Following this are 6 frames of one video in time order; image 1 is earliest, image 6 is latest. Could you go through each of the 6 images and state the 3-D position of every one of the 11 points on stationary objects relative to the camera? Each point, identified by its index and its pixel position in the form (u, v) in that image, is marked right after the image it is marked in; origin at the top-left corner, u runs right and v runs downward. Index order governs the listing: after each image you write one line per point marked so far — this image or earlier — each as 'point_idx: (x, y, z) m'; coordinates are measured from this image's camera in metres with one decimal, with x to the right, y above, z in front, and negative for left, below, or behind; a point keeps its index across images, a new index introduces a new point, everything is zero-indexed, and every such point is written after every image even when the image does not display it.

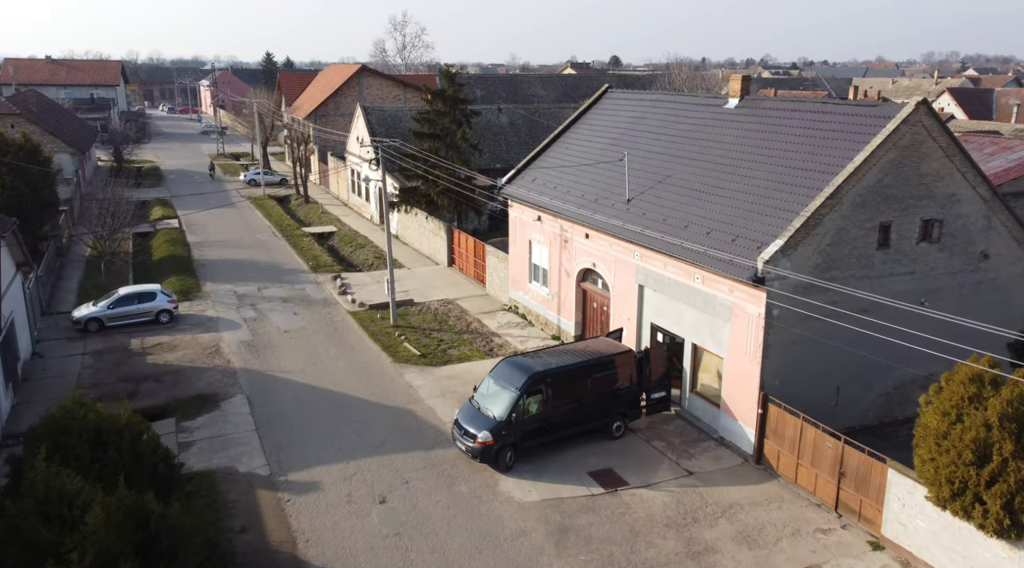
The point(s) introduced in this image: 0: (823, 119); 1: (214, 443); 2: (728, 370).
0: (+6.4, +3.4, +16.5) m
1: (-5.9, -3.1, +15.9) m
2: (+4.1, -1.7, +15.5) m
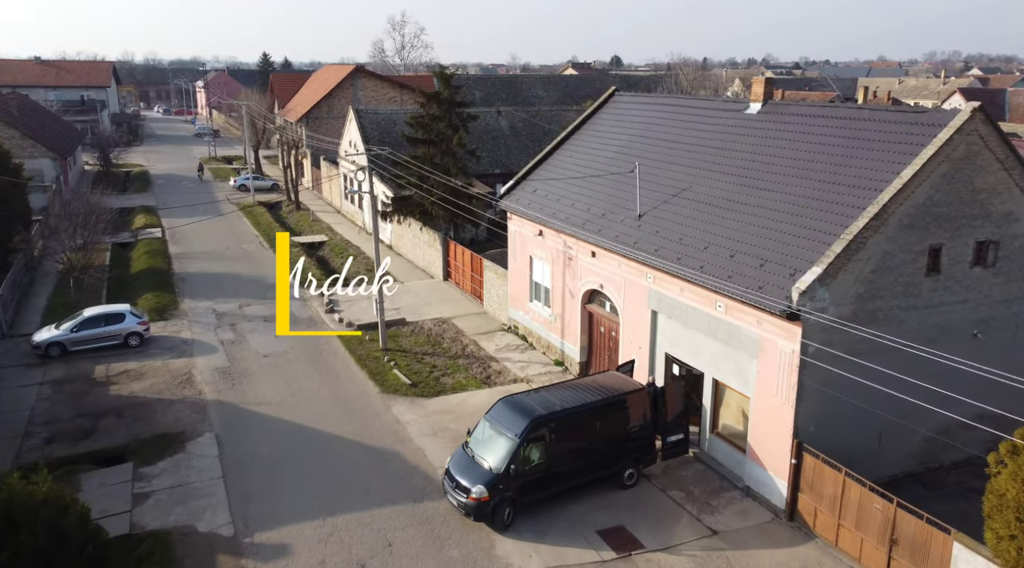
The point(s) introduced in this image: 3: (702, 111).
0: (+6.3, +2.8, +14.6) m
1: (-5.9, -3.7, +14.1) m
2: (+4.1, -2.2, +13.6) m
3: (+4.4, +4.0, +18.7) m
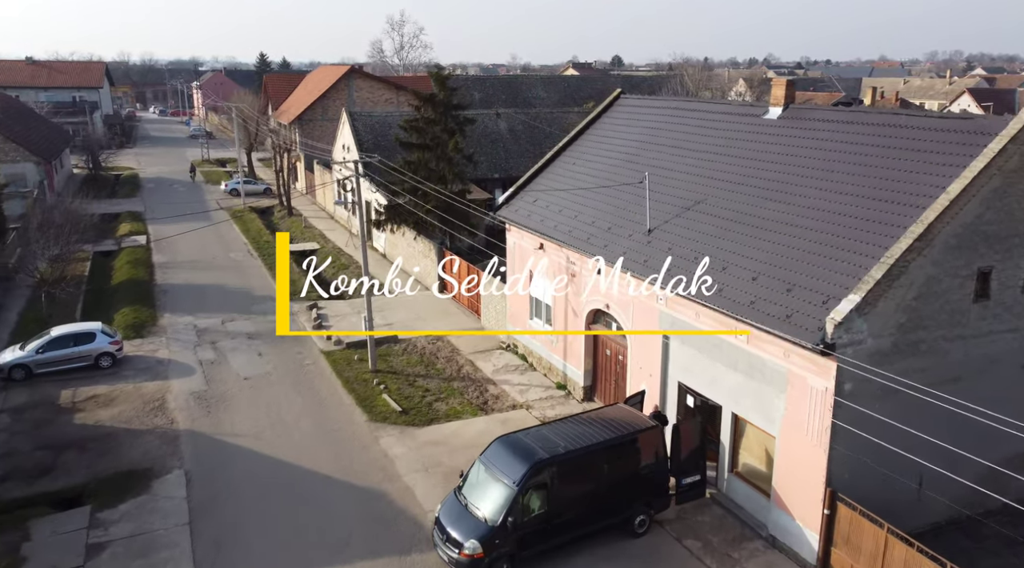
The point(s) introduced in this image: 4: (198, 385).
0: (+6.3, +2.4, +13.2) m
1: (-5.9, -4.1, +12.6) m
2: (+4.1, -2.6, +12.2) m
3: (+4.4, +3.6, +17.3) m
4: (-7.5, -2.4, +19.1) m
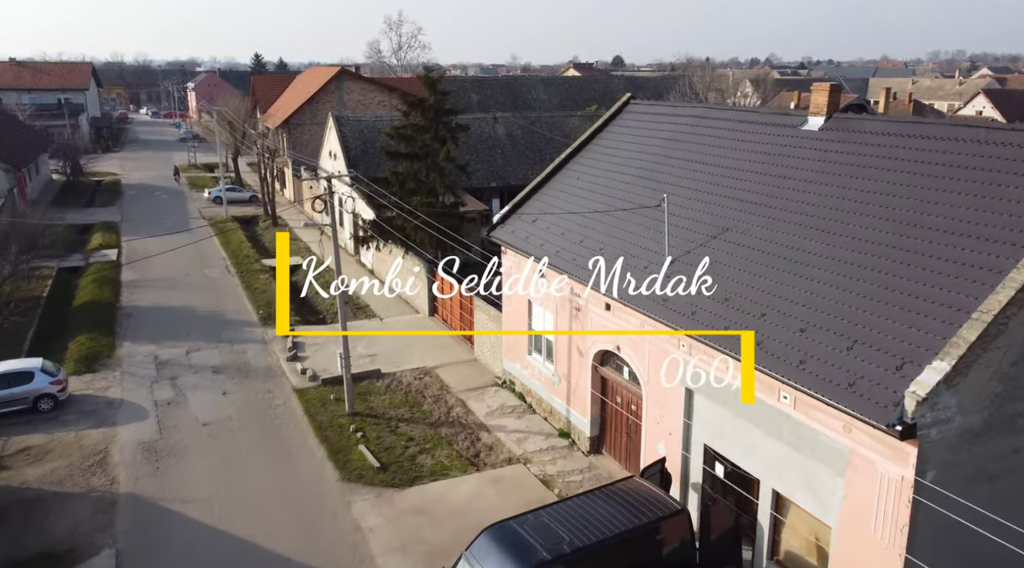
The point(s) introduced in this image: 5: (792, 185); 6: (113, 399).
0: (+6.2, +1.8, +10.8) m
1: (-6.0, -4.8, +10.2) m
2: (+4.0, -3.3, +9.8) m
3: (+4.3, +2.9, +14.9) m
4: (-7.5, -3.1, +16.7) m
5: (+4.4, +1.5, +12.6) m
6: (-9.1, -2.6, +18.3) m
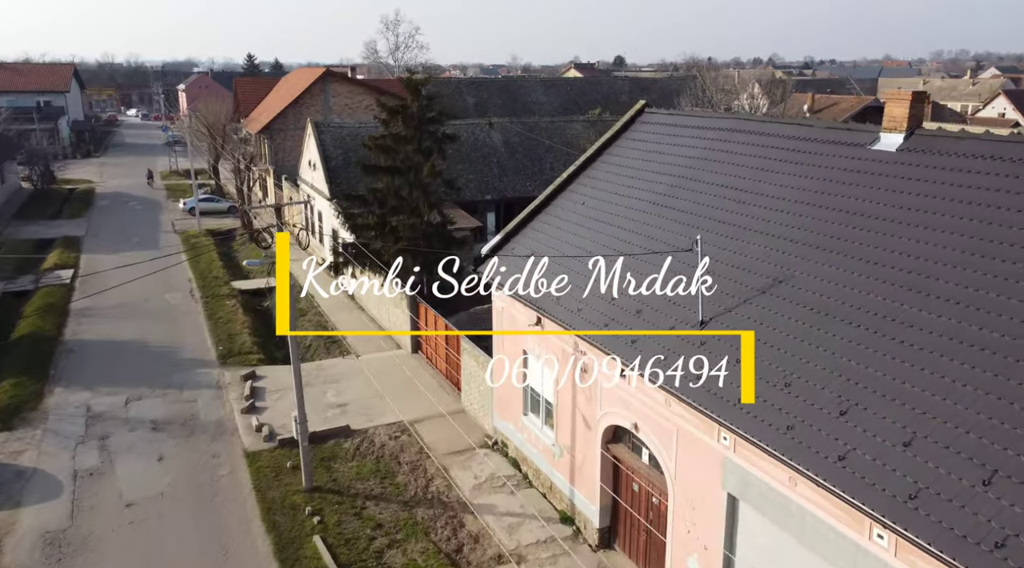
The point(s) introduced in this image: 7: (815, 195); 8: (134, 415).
0: (+6.0, +0.9, +7.7) m
1: (-6.2, -5.6, +7.2) m
2: (+3.8, -4.1, +6.7) m
3: (+4.2, +2.1, +11.8) m
4: (-7.7, -4.0, +13.7) m
5: (+4.3, +0.7, +9.6) m
6: (-9.2, -3.5, +15.2) m
7: (+4.1, +1.1, +10.5) m
8: (-8.3, -2.9, +17.7) m
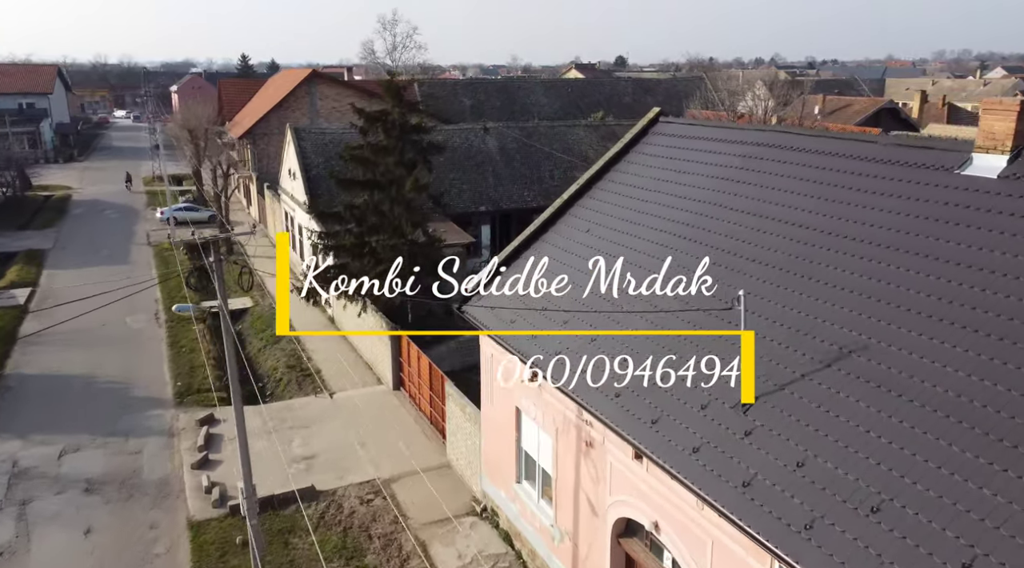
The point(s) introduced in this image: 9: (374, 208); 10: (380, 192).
0: (+5.9, +0.2, +5.3) m
1: (-6.3, -6.3, +4.7) m
2: (+3.7, -4.8, +4.3) m
3: (+4.0, +1.4, +9.4) m
4: (-7.8, -4.6, +11.2) m
5: (+4.1, 0.0, +7.1) m
6: (-9.4, -4.2, +12.8) m
7: (+3.9, +0.5, +8.1) m
8: (-8.5, -3.5, +15.3) m
9: (-3.4, +1.9, +19.6) m
10: (-3.2, +2.3, +19.5) m
